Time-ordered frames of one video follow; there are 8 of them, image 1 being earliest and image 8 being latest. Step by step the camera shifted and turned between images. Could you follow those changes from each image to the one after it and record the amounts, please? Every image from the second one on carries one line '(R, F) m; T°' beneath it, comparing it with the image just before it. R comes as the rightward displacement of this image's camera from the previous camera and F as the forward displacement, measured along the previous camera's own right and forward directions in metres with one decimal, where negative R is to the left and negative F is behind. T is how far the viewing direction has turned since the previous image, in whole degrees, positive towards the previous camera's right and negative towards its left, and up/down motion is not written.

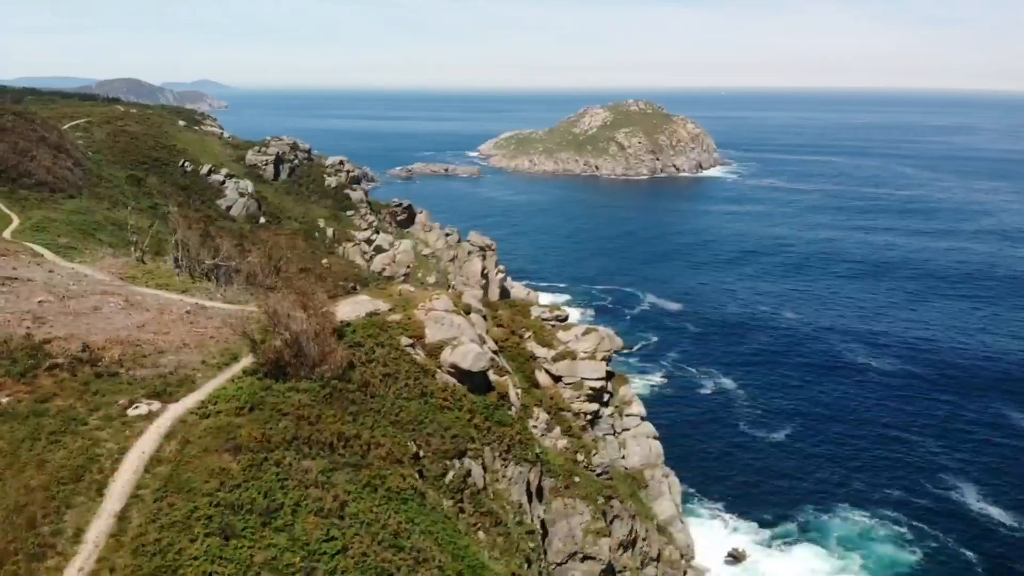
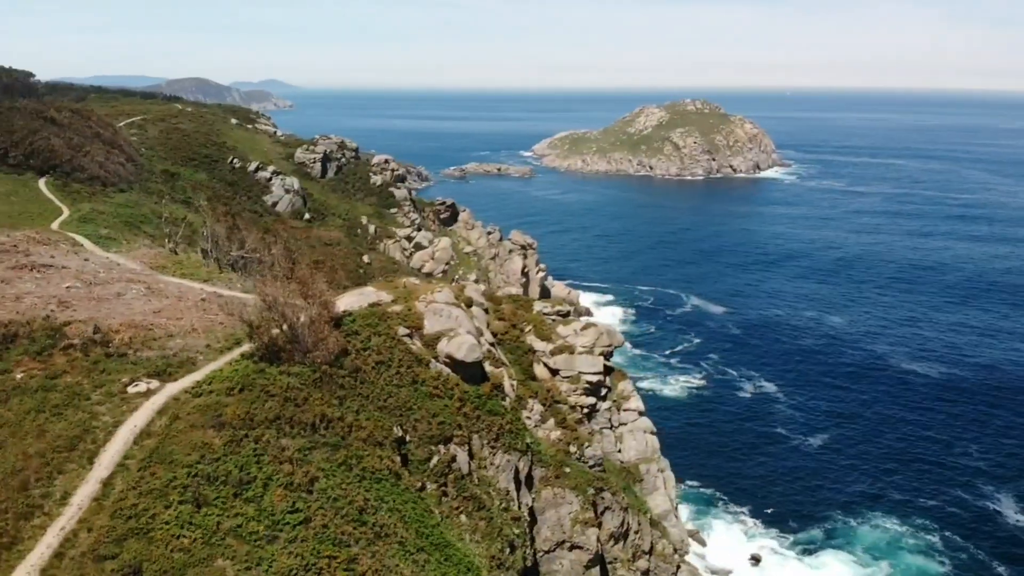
(+2.0, -0.6) m; -4°
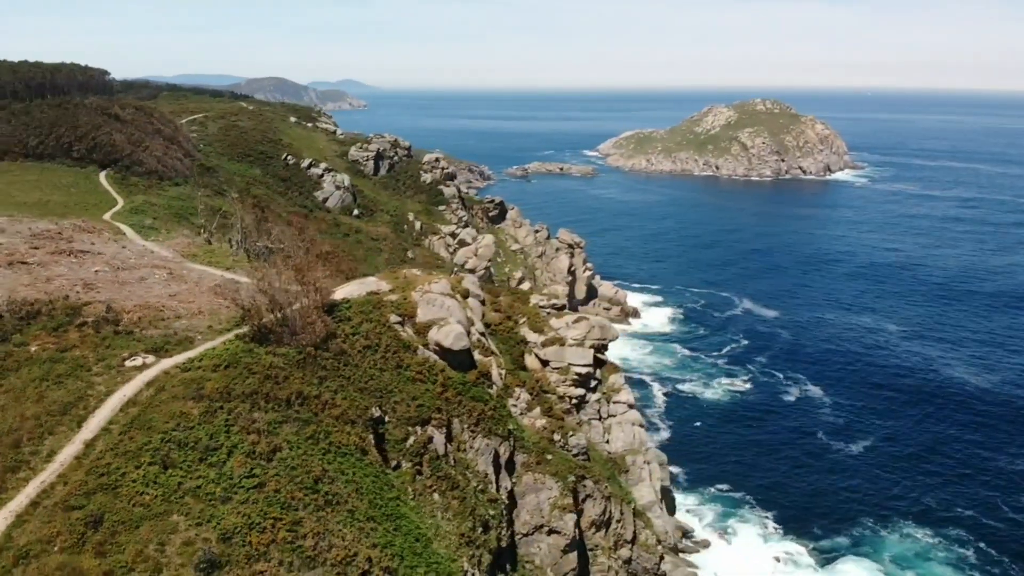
(+2.7, -0.9) m; -5°
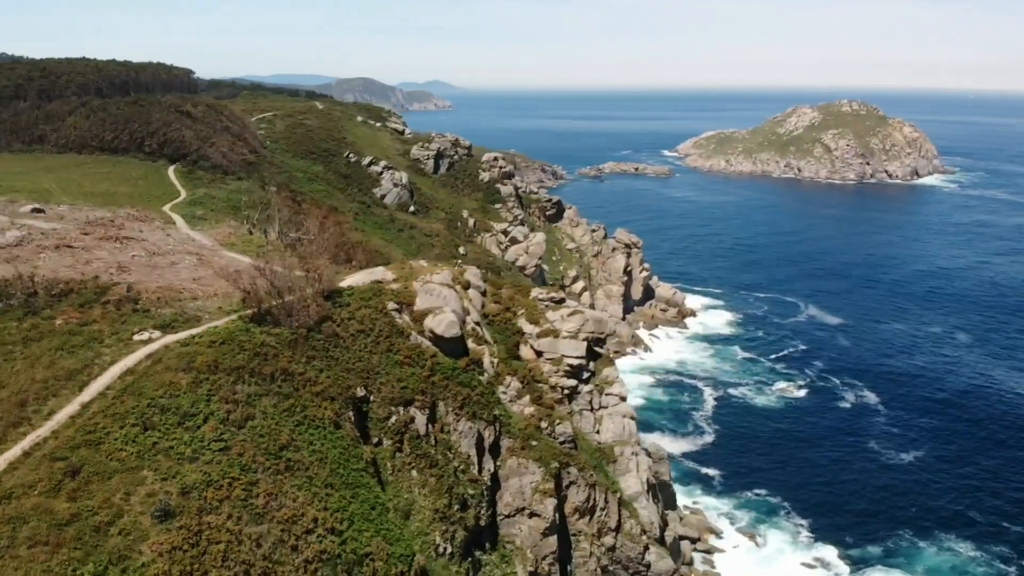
(+3.2, -1.0) m; -6°
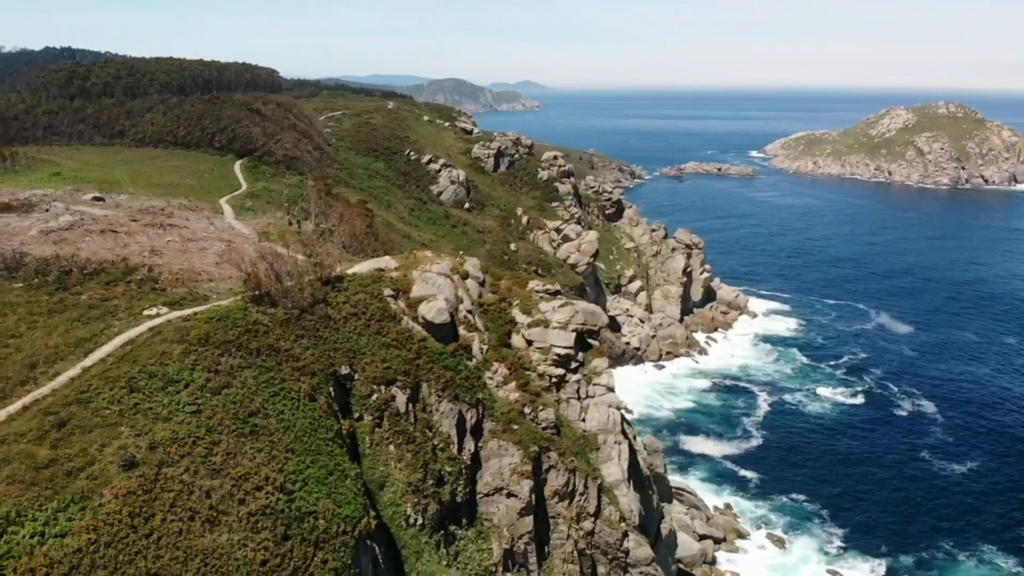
(+3.7, -1.2) m; -6°
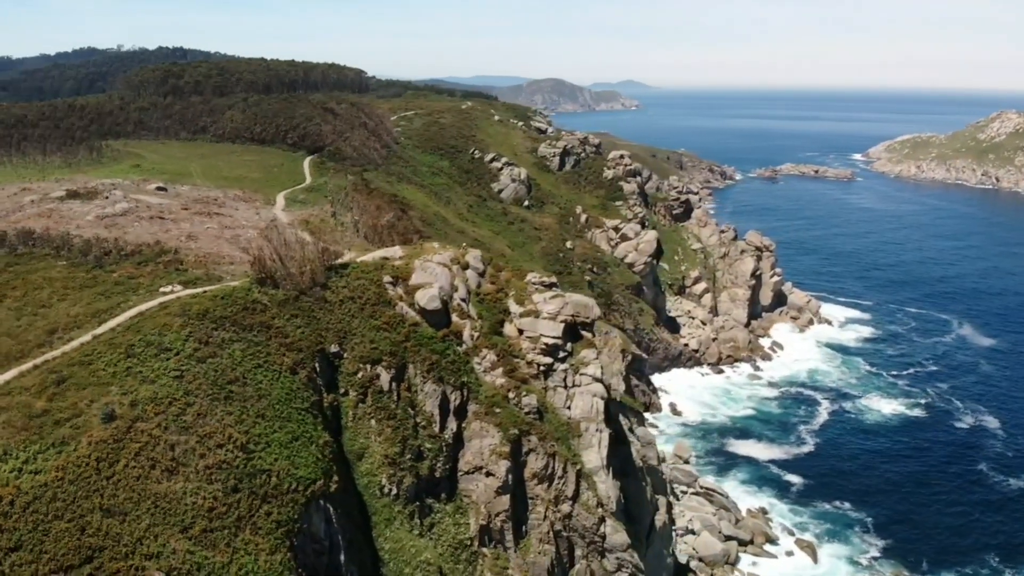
(+4.3, -1.3) m; -7°
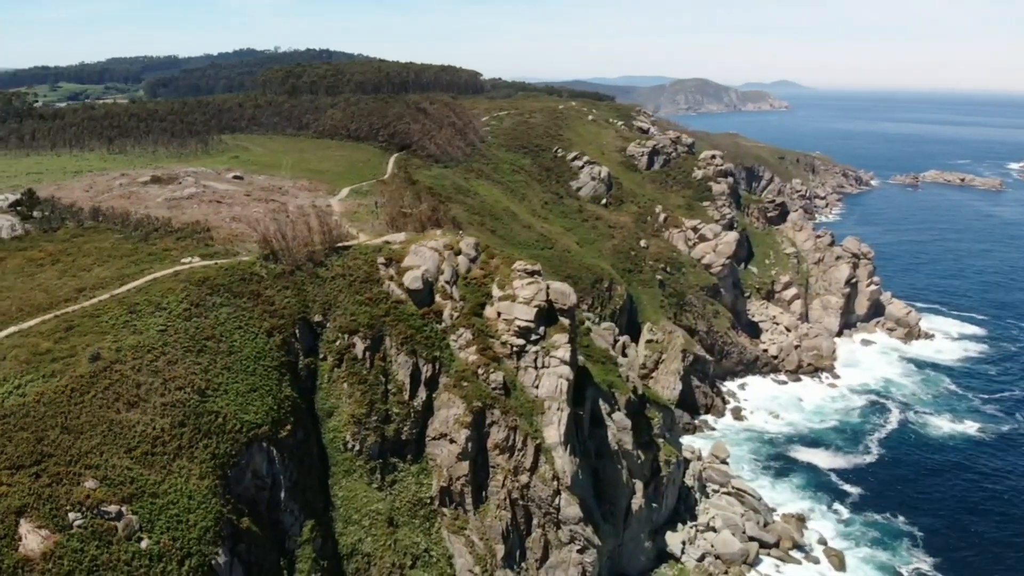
(+7.1, -2.0) m; -10°
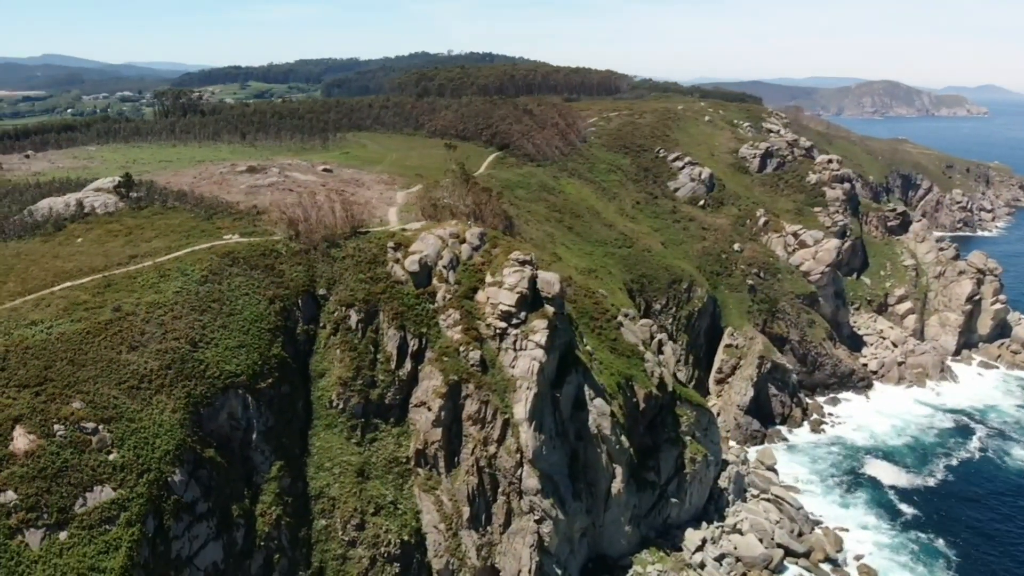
(+8.8, -2.1) m; -12°
